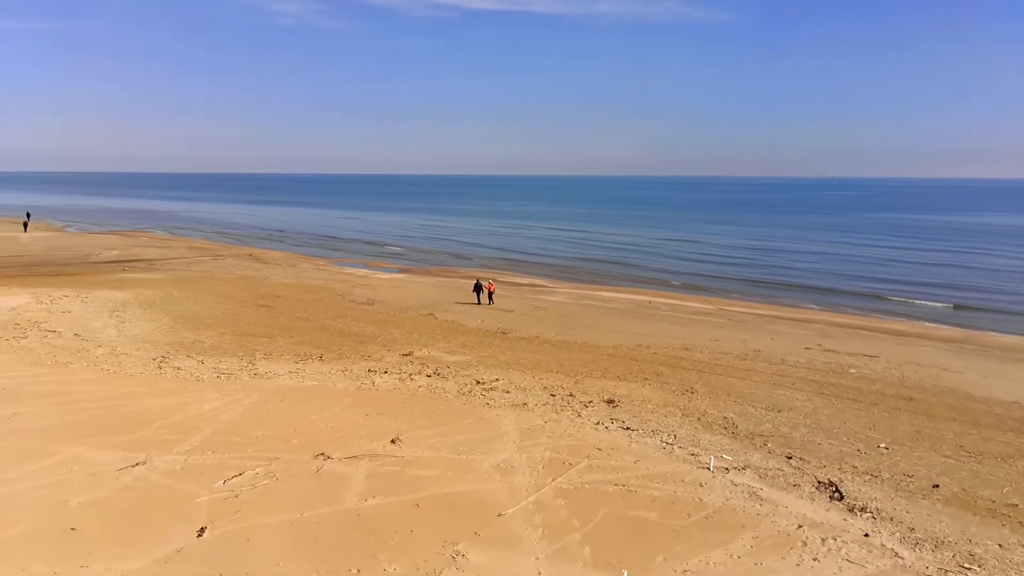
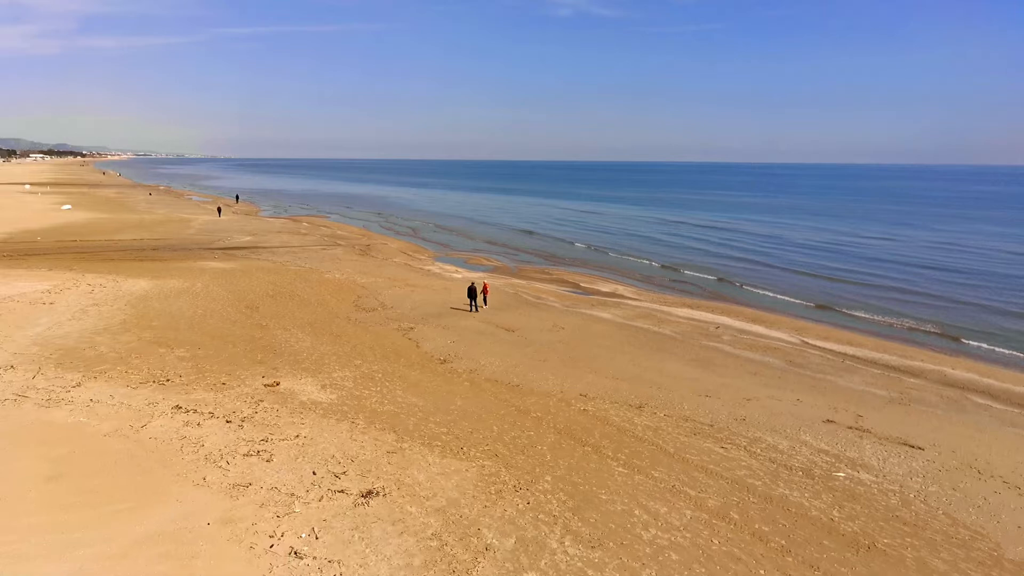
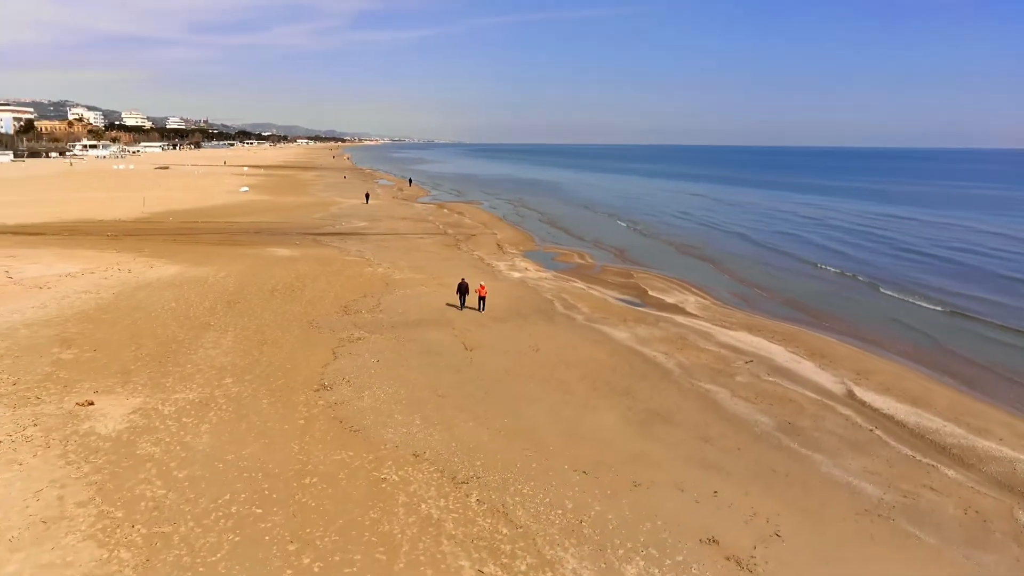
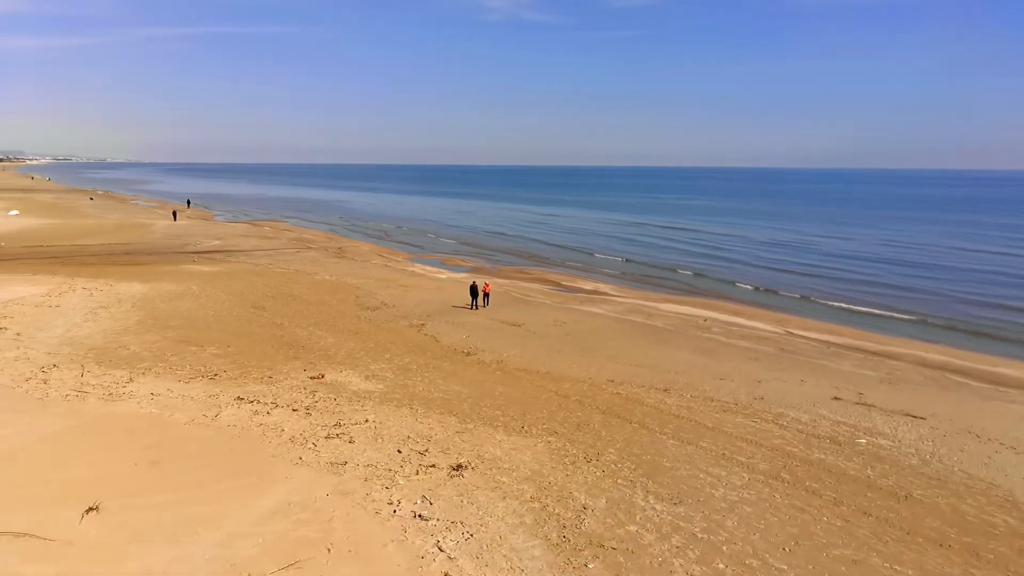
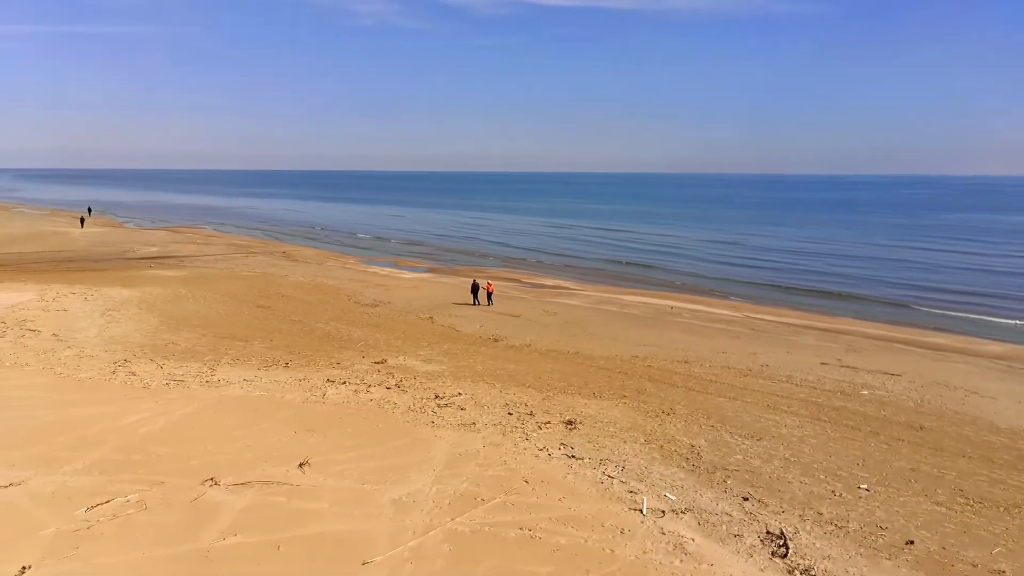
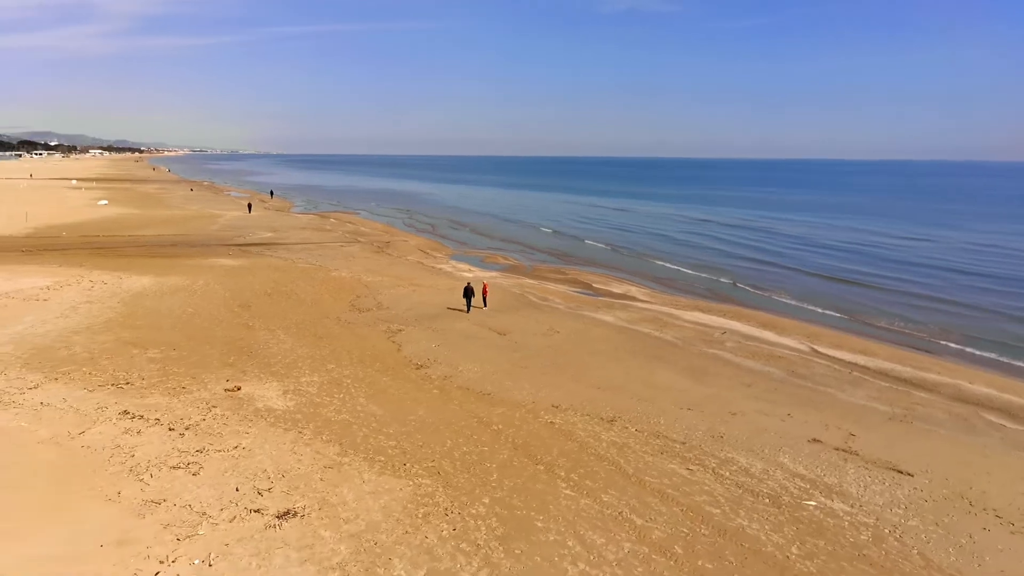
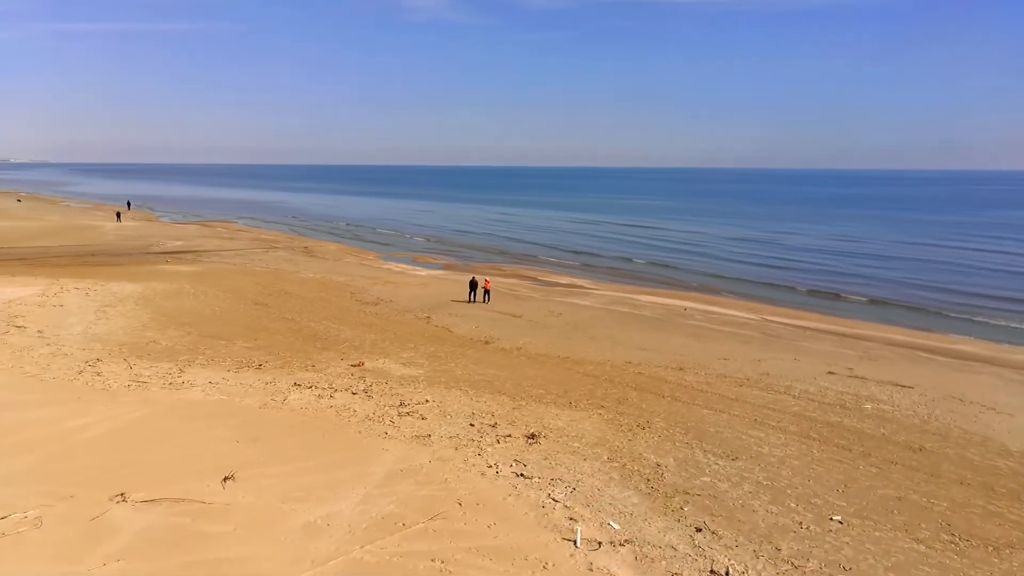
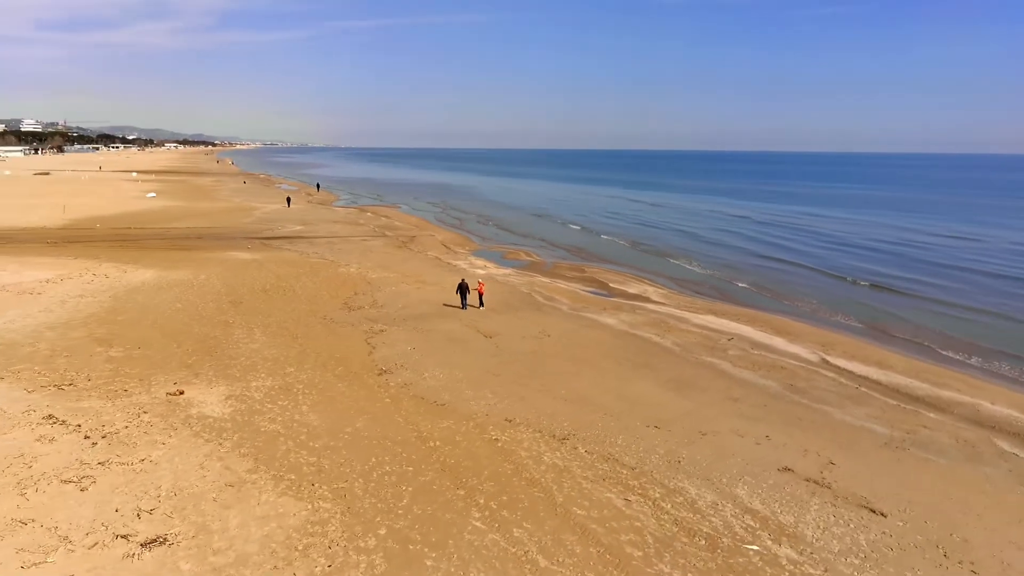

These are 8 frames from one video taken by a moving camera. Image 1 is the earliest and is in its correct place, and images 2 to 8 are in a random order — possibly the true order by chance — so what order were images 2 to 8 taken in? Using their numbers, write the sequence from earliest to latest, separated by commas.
5, 7, 4, 2, 6, 8, 3
